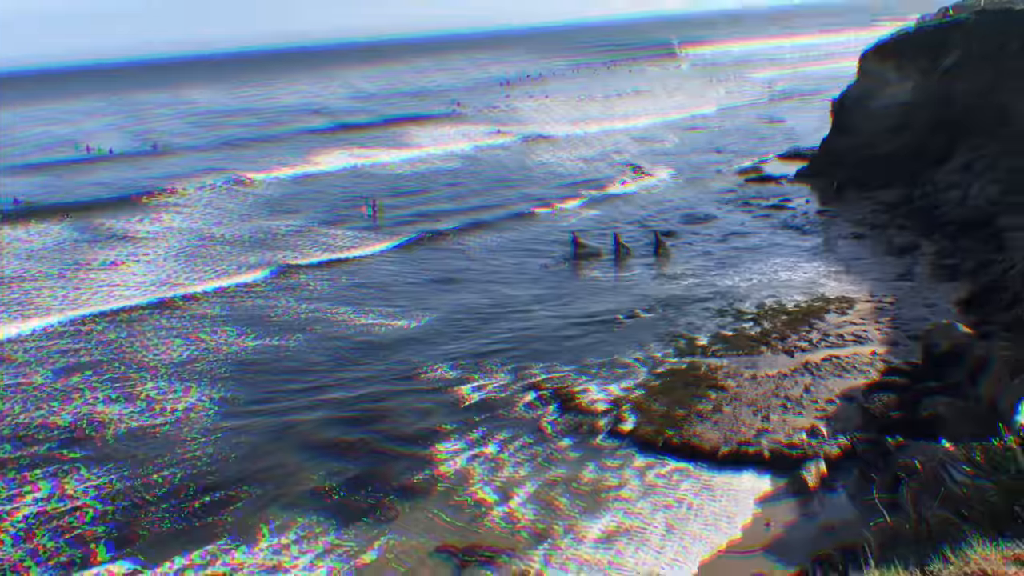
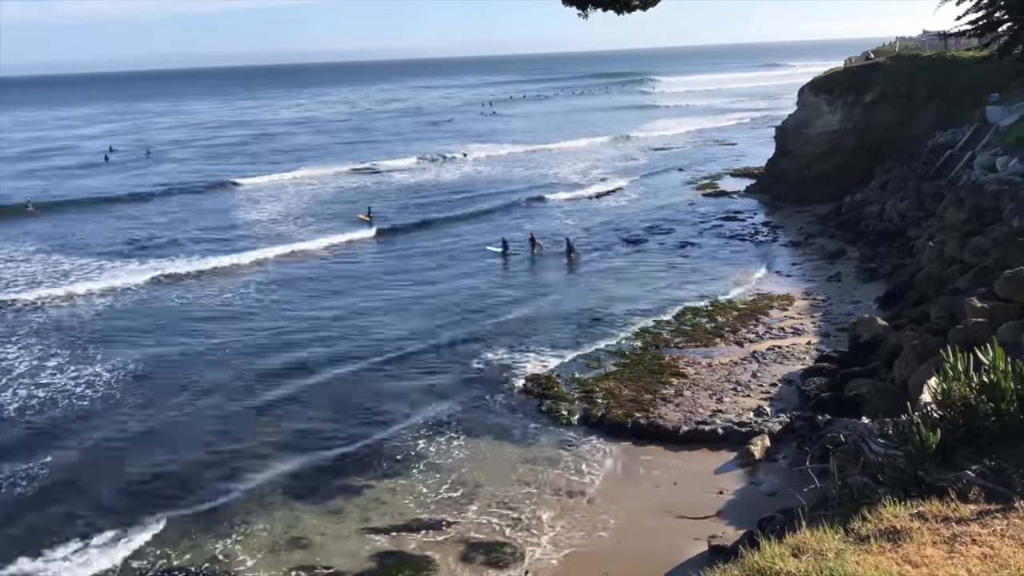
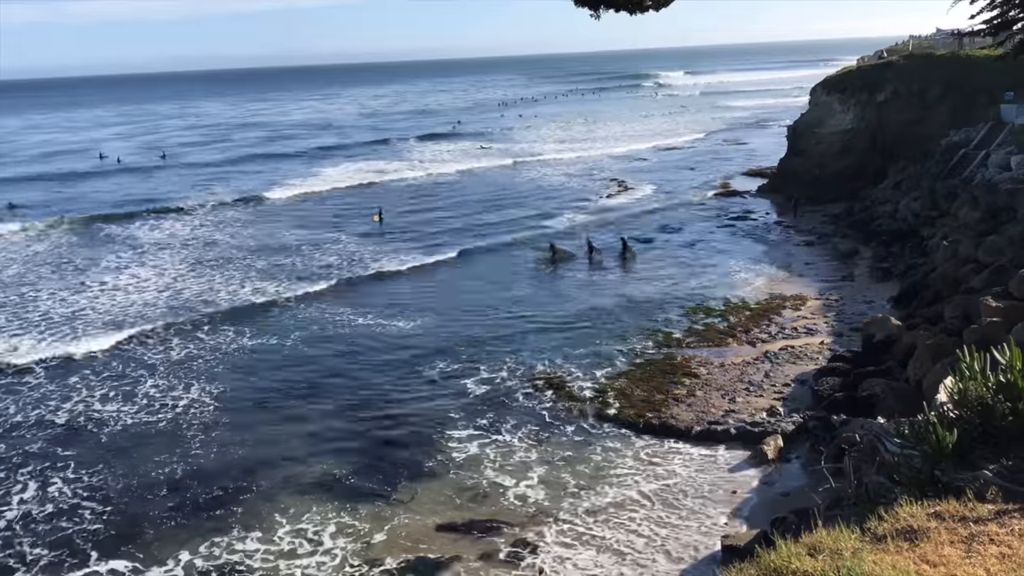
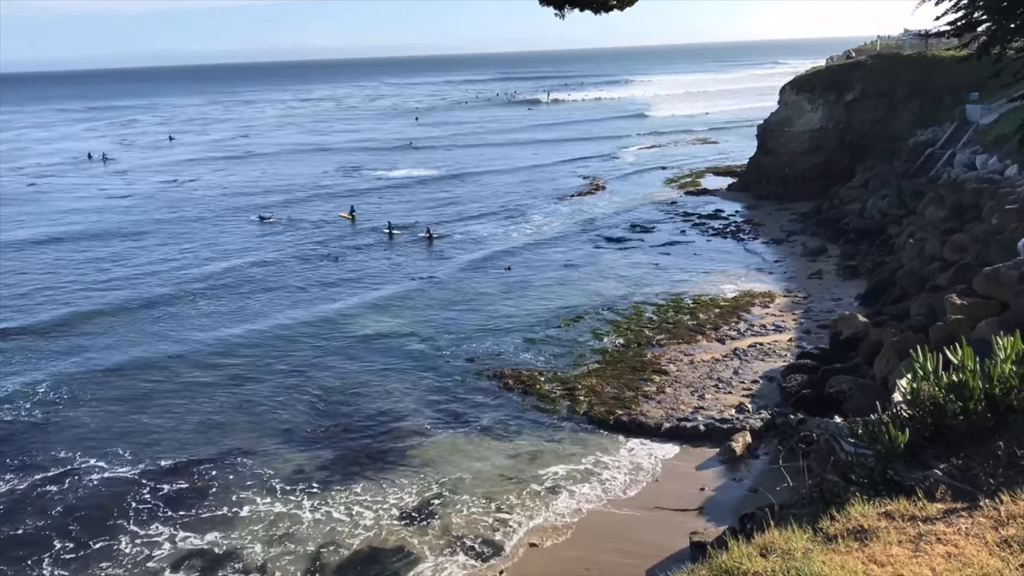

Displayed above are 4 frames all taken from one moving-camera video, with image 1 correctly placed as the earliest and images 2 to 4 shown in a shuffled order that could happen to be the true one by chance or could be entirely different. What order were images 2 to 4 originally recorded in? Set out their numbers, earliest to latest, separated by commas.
3, 2, 4
